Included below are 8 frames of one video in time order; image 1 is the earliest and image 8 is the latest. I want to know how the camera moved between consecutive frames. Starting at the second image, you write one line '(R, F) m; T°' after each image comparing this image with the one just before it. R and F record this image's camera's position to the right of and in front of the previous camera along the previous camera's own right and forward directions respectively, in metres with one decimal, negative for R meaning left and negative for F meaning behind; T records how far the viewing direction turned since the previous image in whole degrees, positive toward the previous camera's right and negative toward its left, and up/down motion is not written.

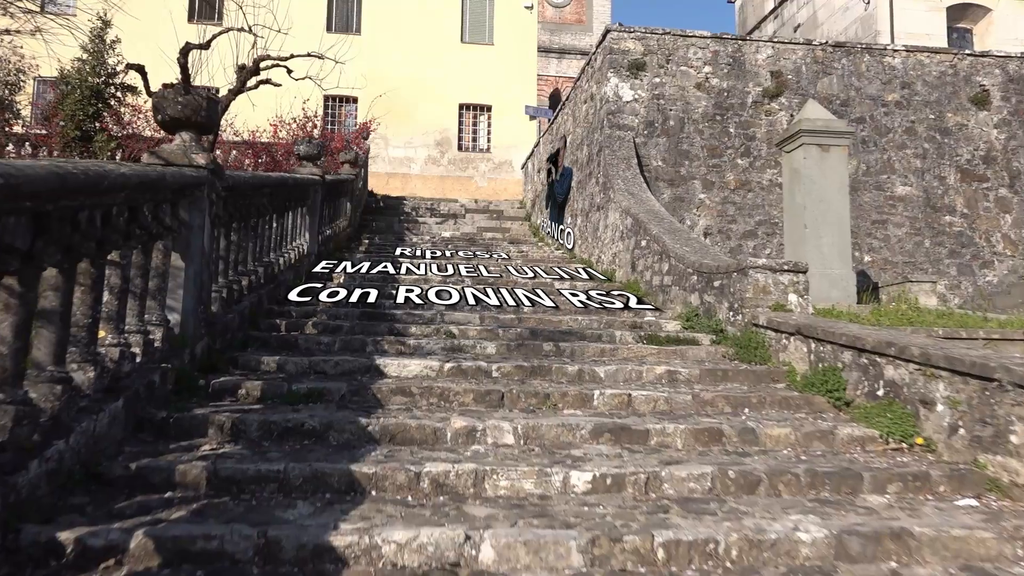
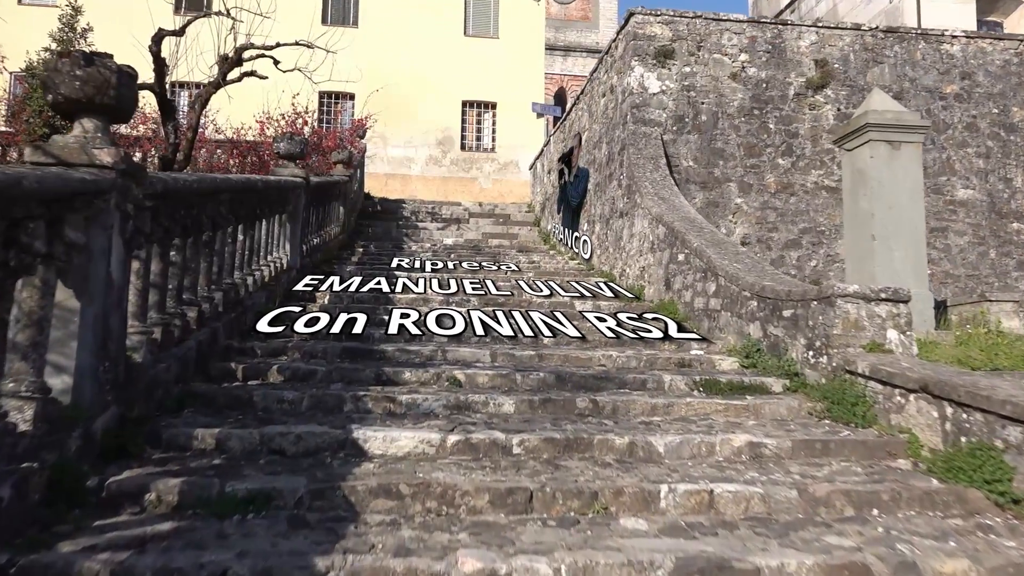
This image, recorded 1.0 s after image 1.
(-0.1, +1.2) m; 0°
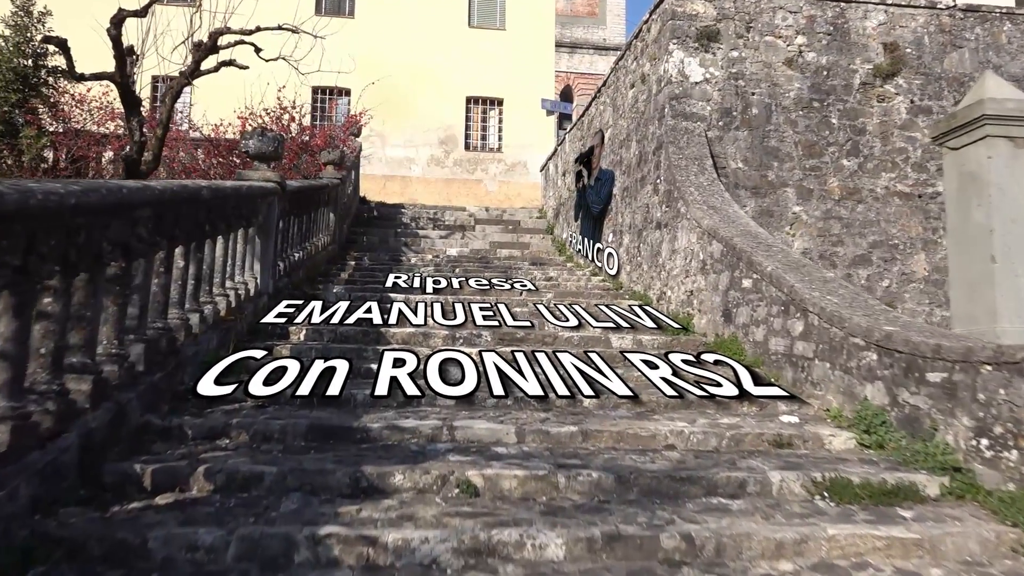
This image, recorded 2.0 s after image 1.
(-0.2, +1.3) m; 0°
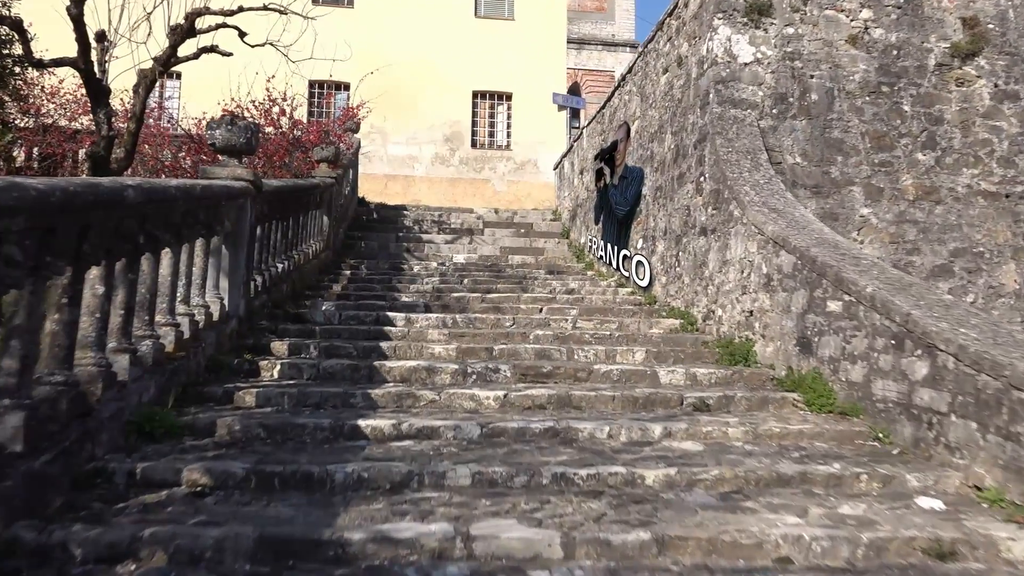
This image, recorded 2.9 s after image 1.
(-0.1, +1.1) m; 0°
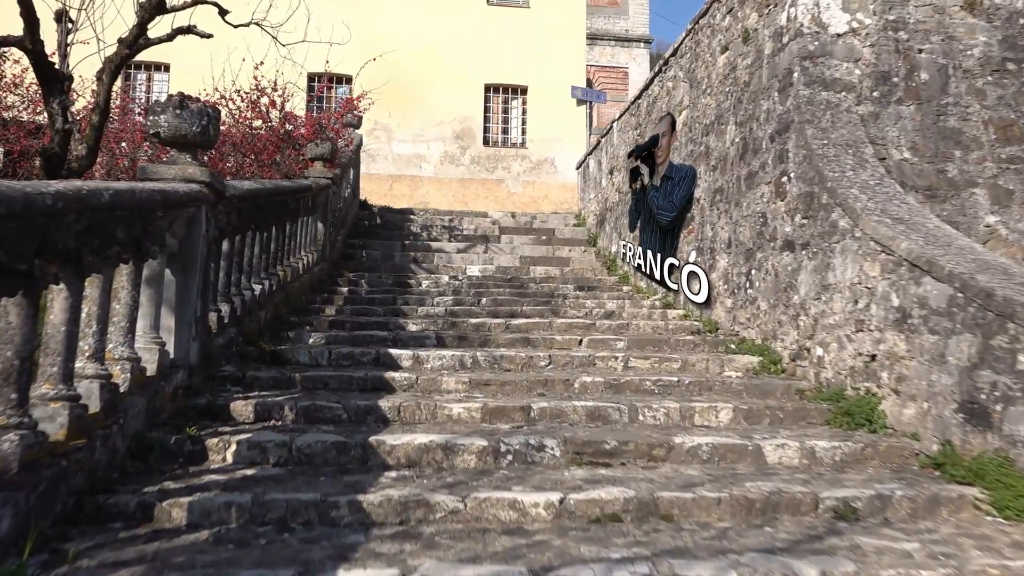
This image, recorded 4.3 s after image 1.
(-0.2, +1.3) m; 0°
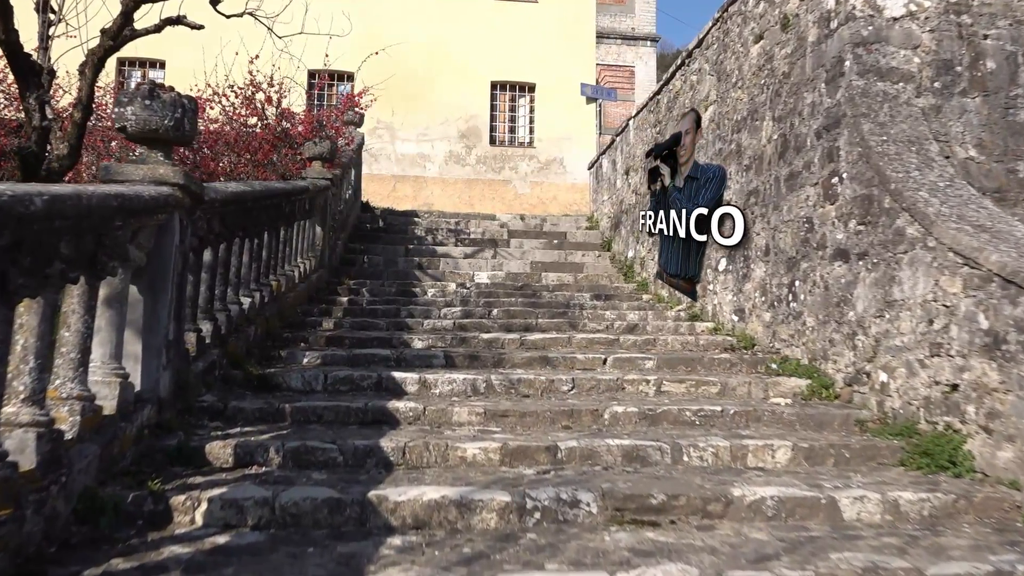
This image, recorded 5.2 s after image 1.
(-0.1, +0.5) m; 0°
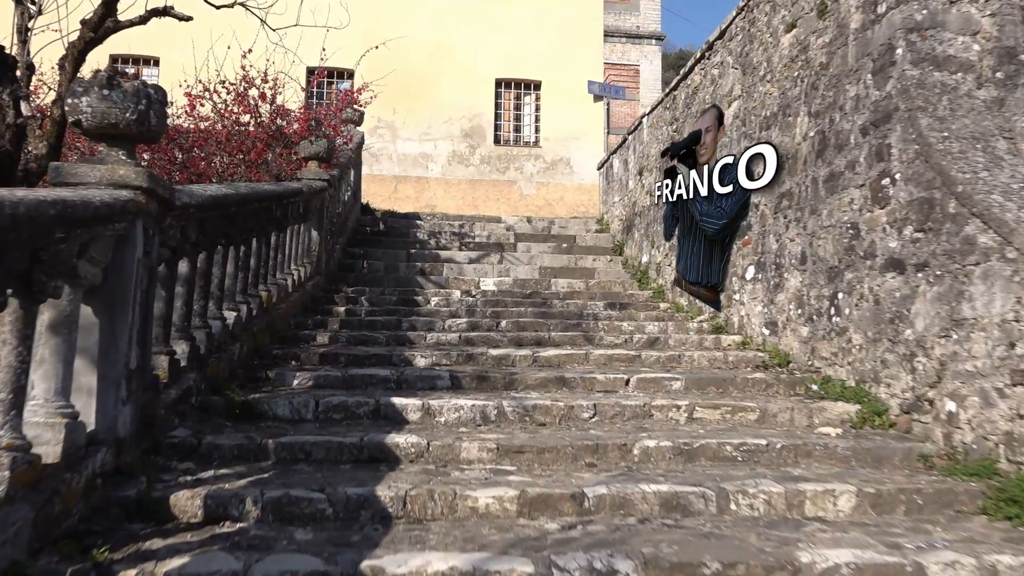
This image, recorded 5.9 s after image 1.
(-0.1, +0.5) m; 0°
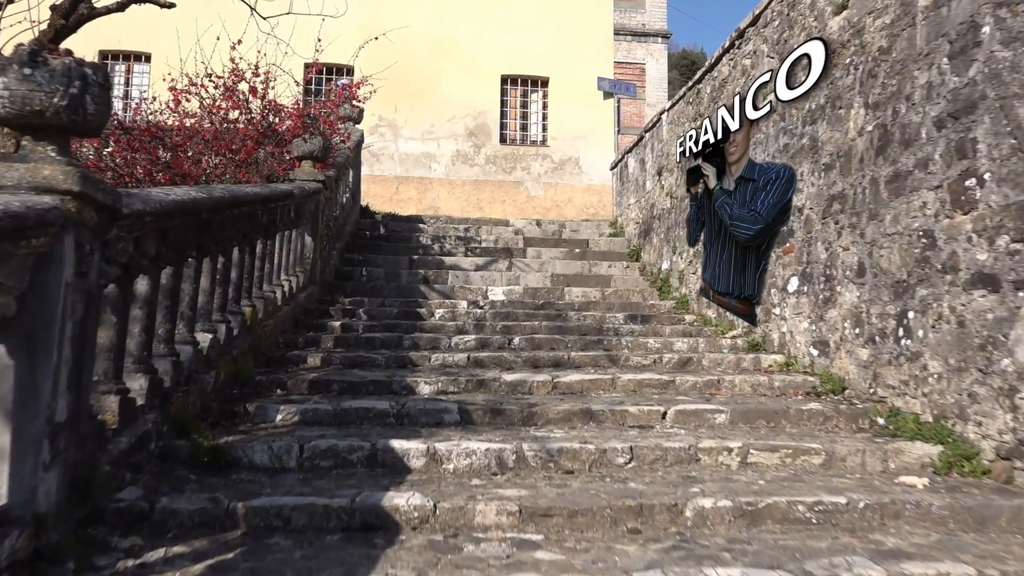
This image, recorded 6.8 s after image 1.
(-0.1, +0.6) m; 0°
